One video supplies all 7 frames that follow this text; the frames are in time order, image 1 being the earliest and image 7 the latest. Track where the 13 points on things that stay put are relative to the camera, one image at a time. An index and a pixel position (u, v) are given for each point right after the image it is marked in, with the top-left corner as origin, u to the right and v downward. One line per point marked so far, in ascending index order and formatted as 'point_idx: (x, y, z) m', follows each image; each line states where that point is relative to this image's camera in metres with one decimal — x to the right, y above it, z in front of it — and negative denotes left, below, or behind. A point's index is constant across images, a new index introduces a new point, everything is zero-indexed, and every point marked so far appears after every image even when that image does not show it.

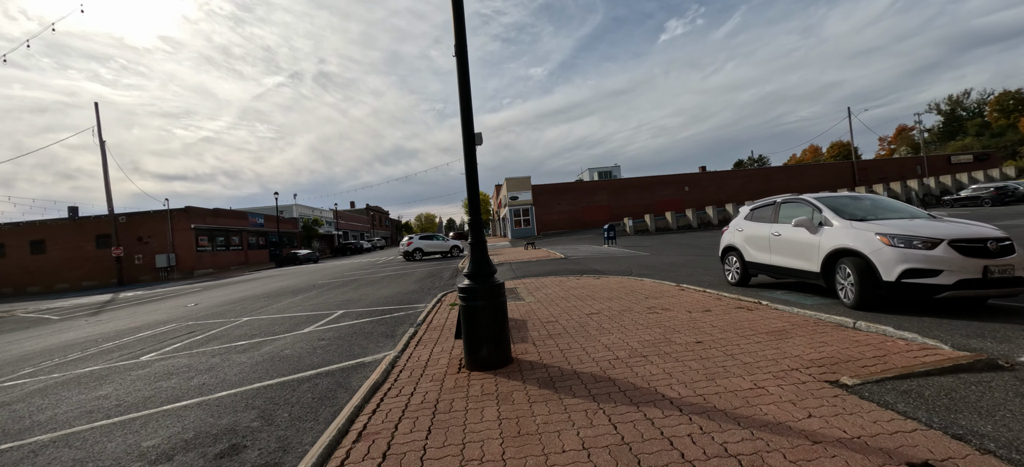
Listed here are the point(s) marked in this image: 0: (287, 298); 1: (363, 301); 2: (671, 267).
0: (-7.3, -2.1, +11.7) m
1: (-4.1, -1.9, +9.9) m
2: (+5.0, -1.1, +11.4) m
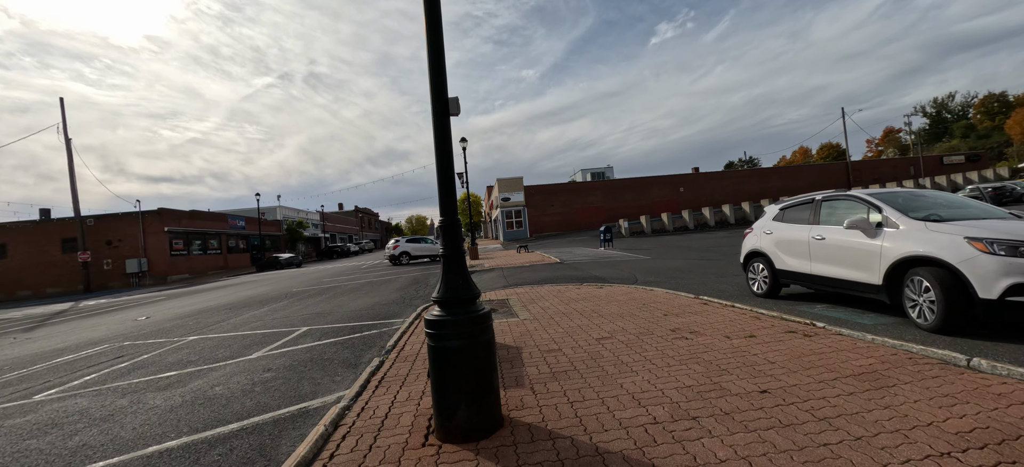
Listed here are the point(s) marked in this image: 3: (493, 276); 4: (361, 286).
0: (-7.5, -2.2, +10.4) m
1: (-4.3, -2.0, +8.7) m
2: (+4.8, -1.1, +10.4) m
3: (-0.7, -1.5, +11.9) m
4: (-5.9, -2.0, +14.4) m
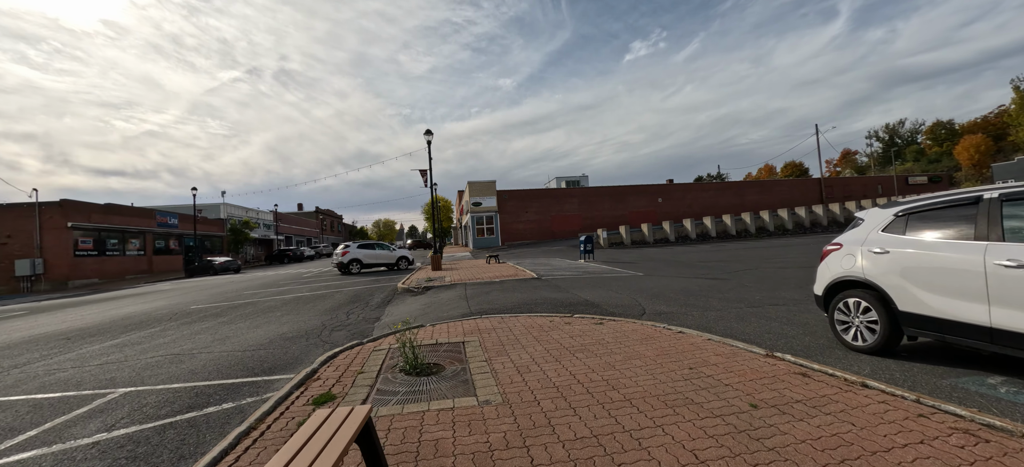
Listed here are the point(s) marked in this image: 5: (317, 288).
0: (-8.3, -2.2, +7.1) m
1: (-4.9, -2.0, +5.7) m
2: (+4.0, -1.4, +8.1) m
3: (-1.6, -1.6, +9.2) m
4: (-7.0, -2.1, +11.3) m
5: (-7.7, -2.1, +14.1) m
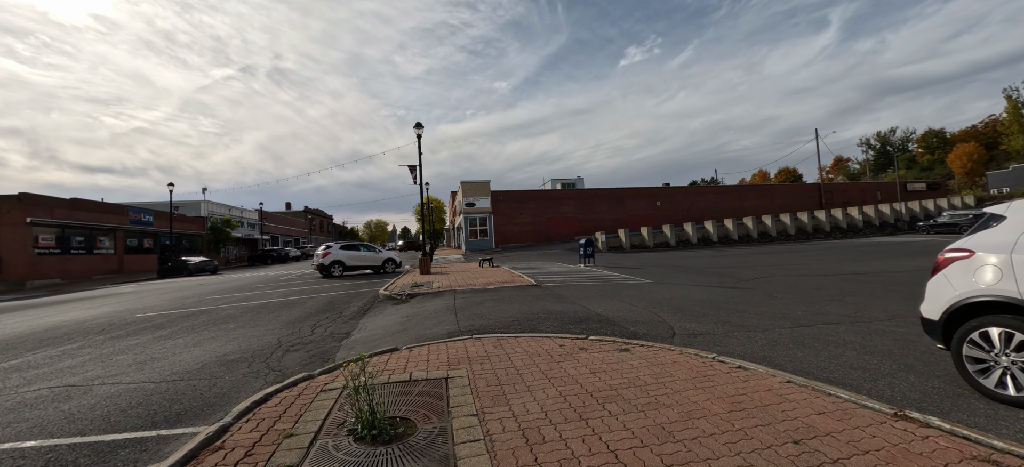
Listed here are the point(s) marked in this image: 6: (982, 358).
0: (-8.3, -2.1, +5.7) m
1: (-5.0, -1.9, +4.3) m
2: (+4.0, -1.5, +6.8) m
3: (-1.6, -1.6, +7.8) m
4: (-7.1, -2.1, +9.8) m
5: (-7.8, -2.1, +12.7) m
6: (+4.0, -1.0, +3.1) m
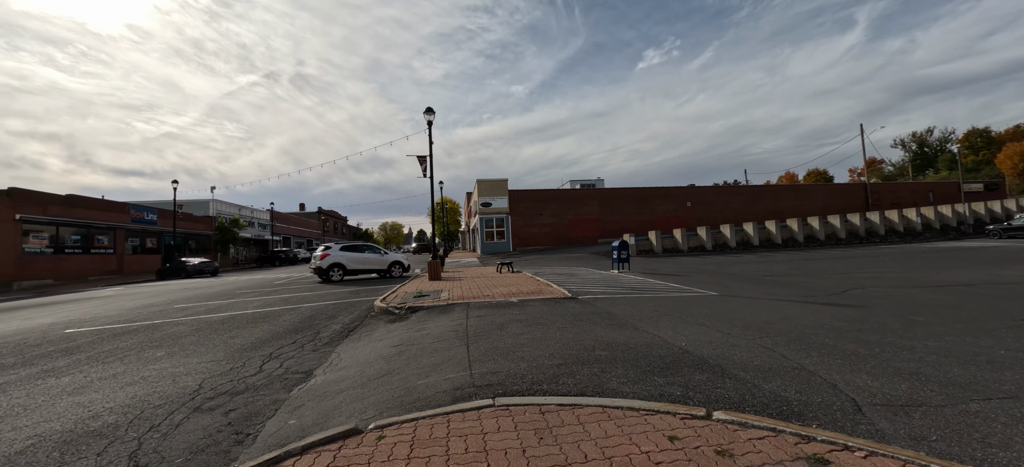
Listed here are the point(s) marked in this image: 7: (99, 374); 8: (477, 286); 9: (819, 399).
0: (-7.9, -1.9, +3.7) m
1: (-4.6, -1.8, +2.1) m
2: (+4.5, -1.4, +4.3) m
3: (-1.1, -1.6, +5.5) m
4: (-6.5, -2.0, +7.8) m
5: (-7.1, -2.0, +10.7) m
6: (+4.3, -0.9, +0.6) m
7: (-5.5, -1.9, +4.8) m
8: (-1.1, -1.6, +10.8) m
9: (+2.6, -1.4, +3.1) m
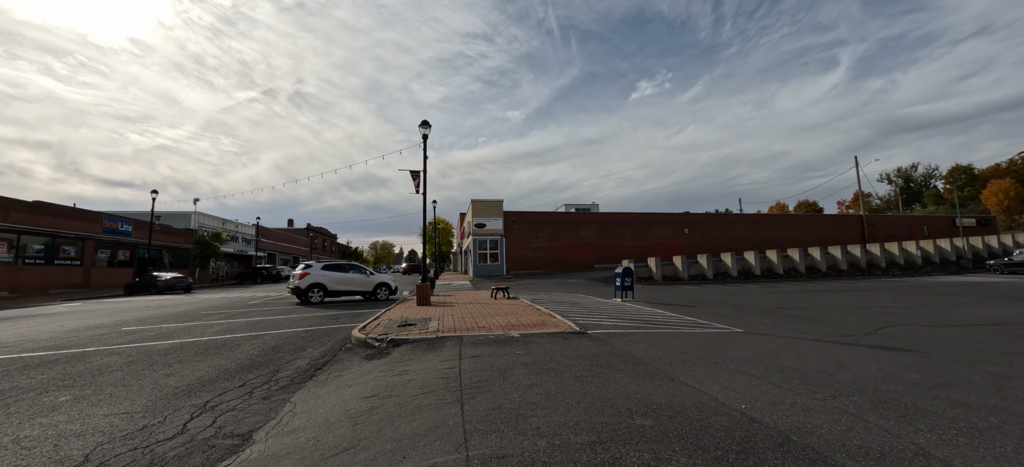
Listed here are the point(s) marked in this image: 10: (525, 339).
0: (-7.8, -1.9, +2.4) m
1: (-4.4, -1.7, +0.9) m
2: (+4.6, -1.8, +3.3) m
3: (-1.0, -1.8, +4.4) m
4: (-6.5, -2.2, +6.5) m
5: (-7.1, -2.4, +9.4) m
6: (+4.5, -1.0, -0.4) m
7: (-5.4, -1.9, +3.6) m
8: (-1.1, -2.2, +9.7) m
9: (+2.7, -1.6, +2.1) m
10: (+0.2, -1.9, +6.5) m
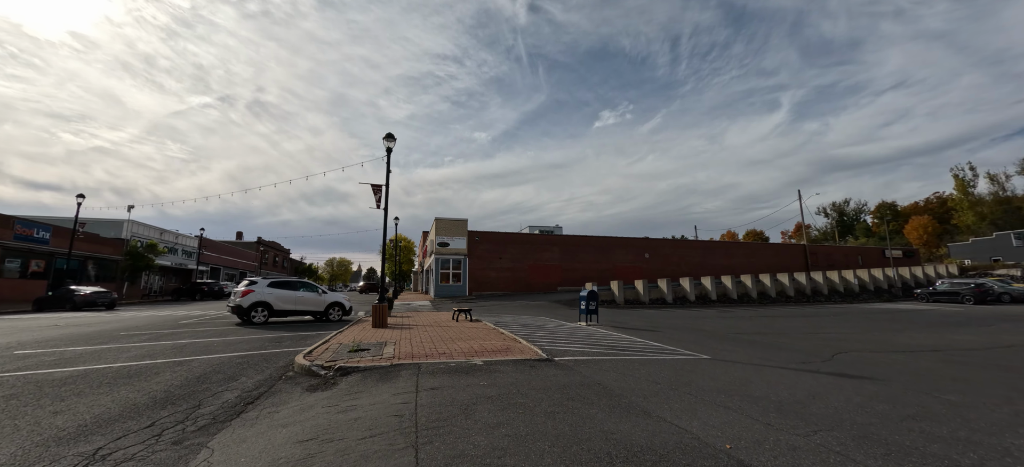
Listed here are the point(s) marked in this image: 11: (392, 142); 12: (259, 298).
0: (-7.9, -1.7, +1.2) m
1: (-4.5, -1.6, +0.1) m
2: (+4.3, -2.0, +3.2) m
3: (-1.4, -2.0, +3.8) m
4: (-7.0, -2.3, +5.4) m
5: (-8.0, -2.6, +8.2) m
6: (+4.5, -1.1, -0.4) m
7: (-5.7, -1.9, +2.6) m
8: (-2.0, -2.6, +9.0) m
9: (+2.5, -1.8, +1.8) m
10: (-0.4, -2.2, +5.9) m
11: (-4.7, +3.7, +14.8) m
12: (-9.0, -2.3, +13.0) m
